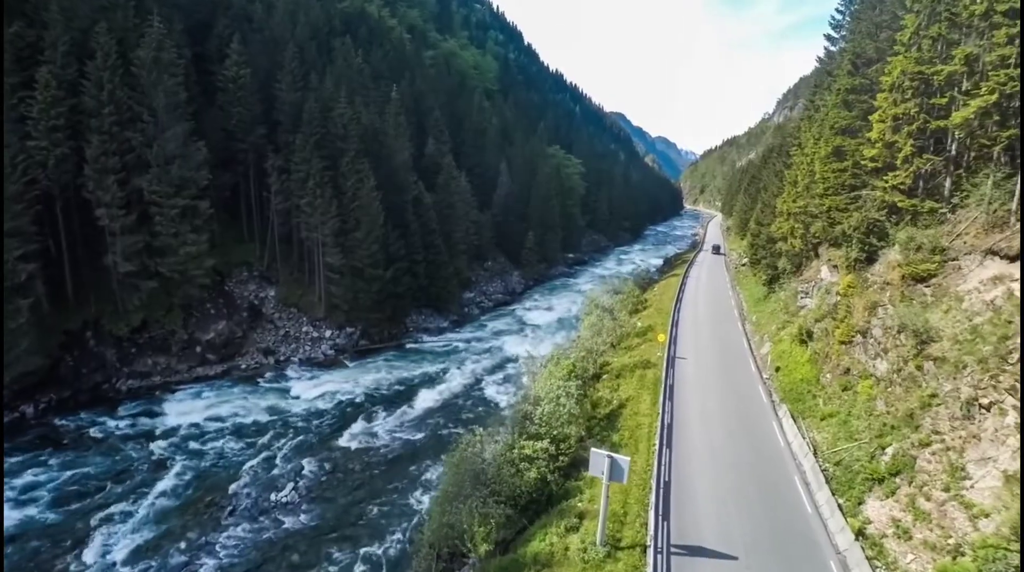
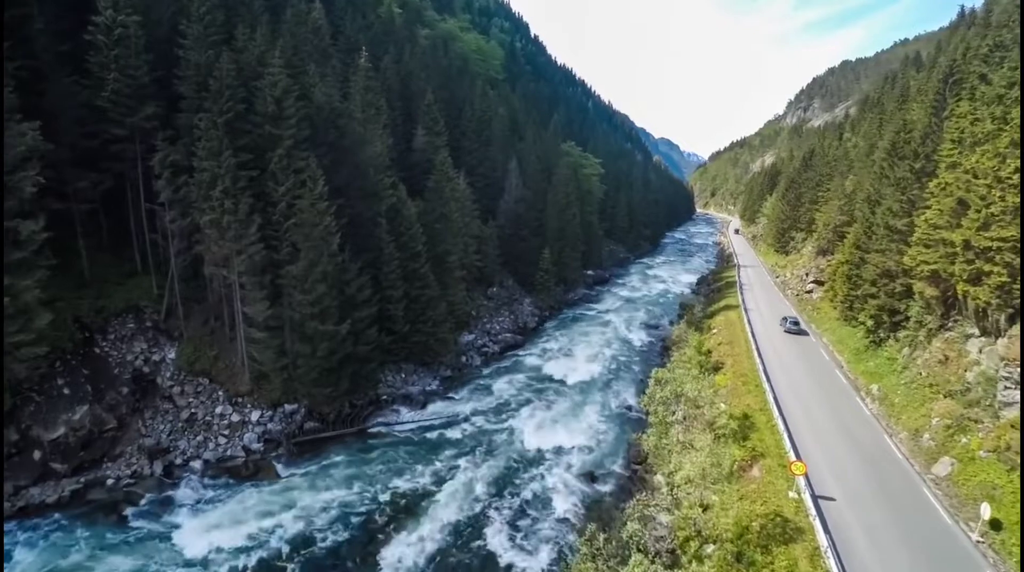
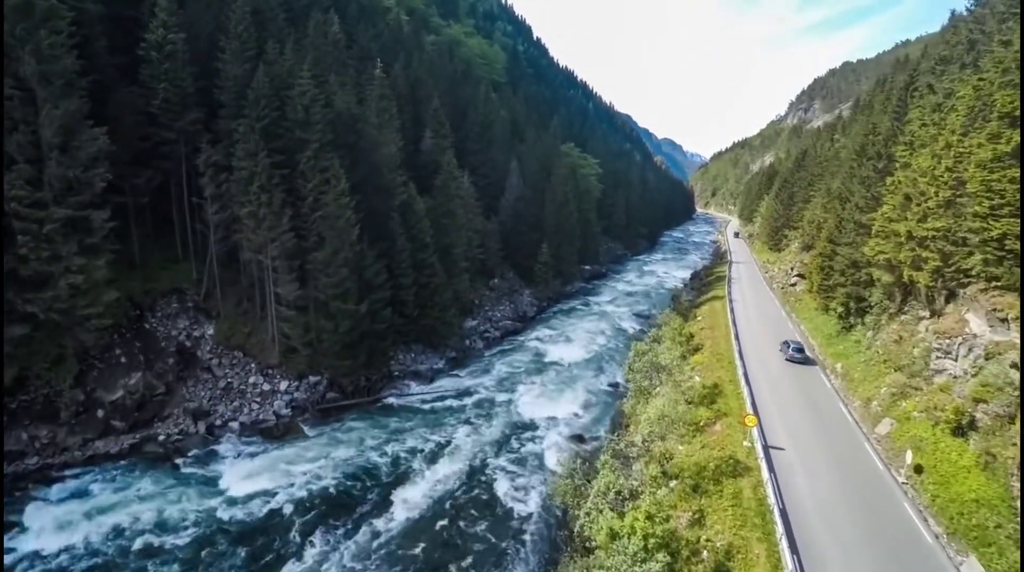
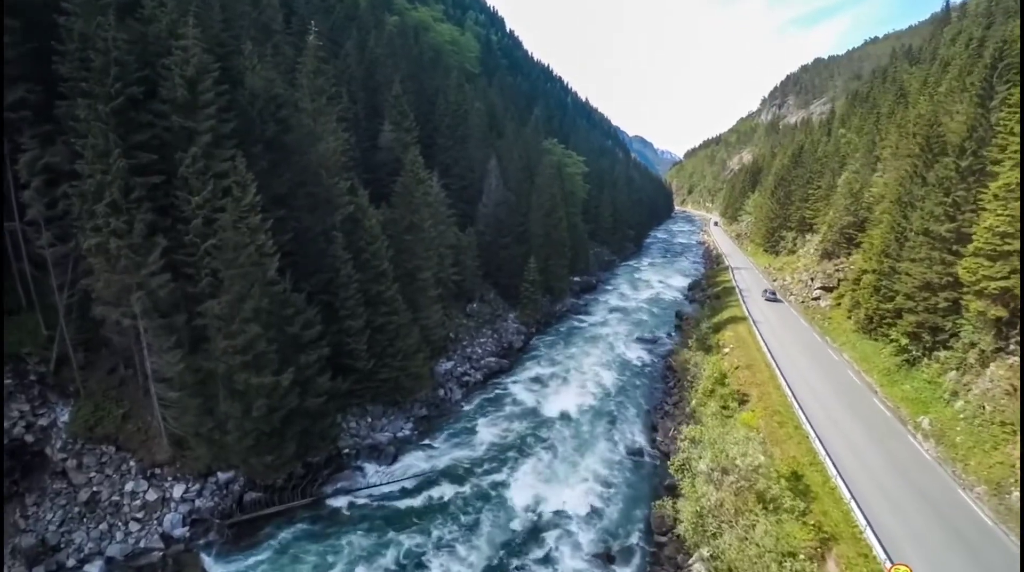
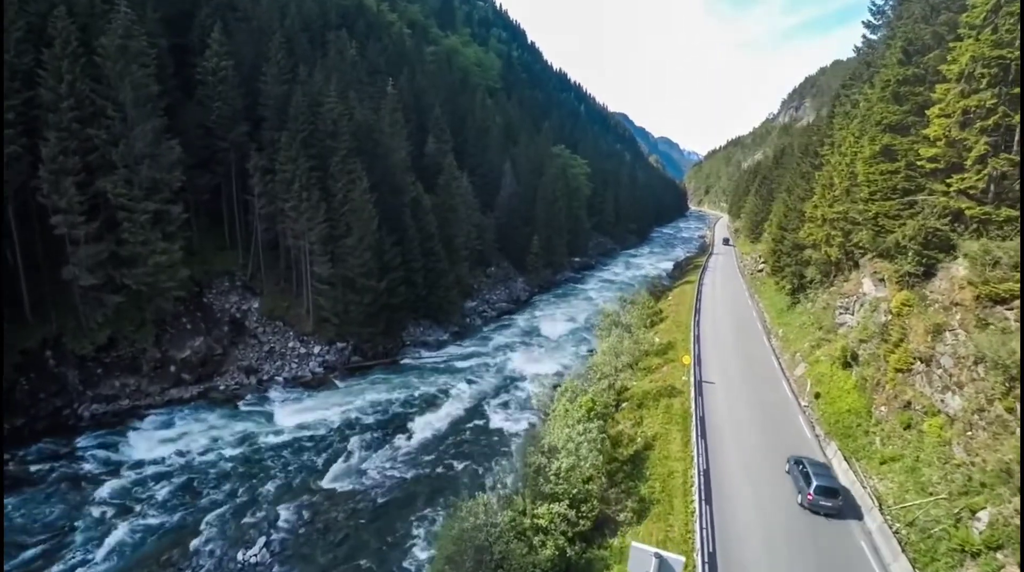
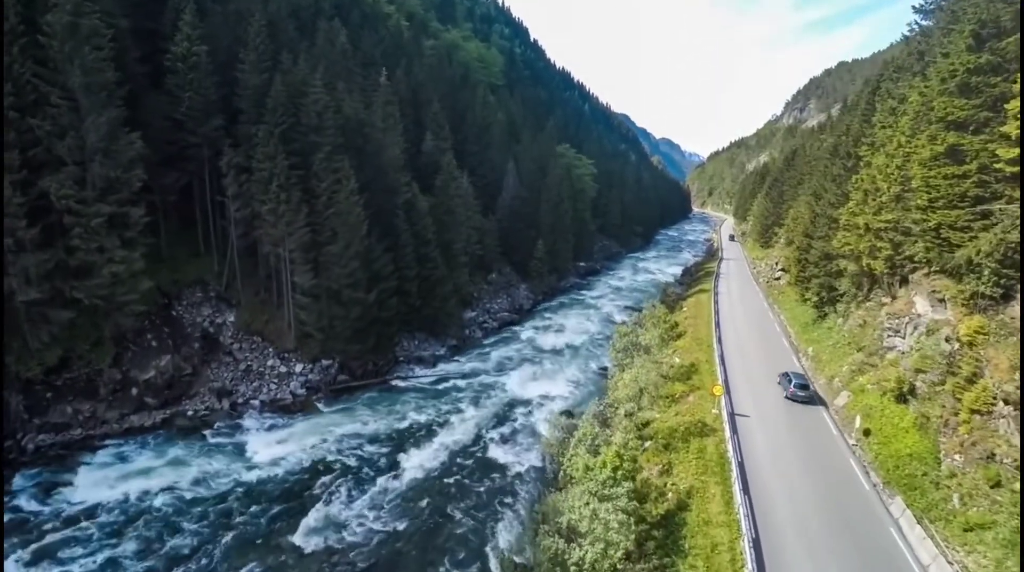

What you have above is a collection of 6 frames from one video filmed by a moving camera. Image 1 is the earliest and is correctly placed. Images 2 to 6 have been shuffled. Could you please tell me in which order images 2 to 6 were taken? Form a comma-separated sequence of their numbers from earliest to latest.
5, 6, 3, 2, 4
